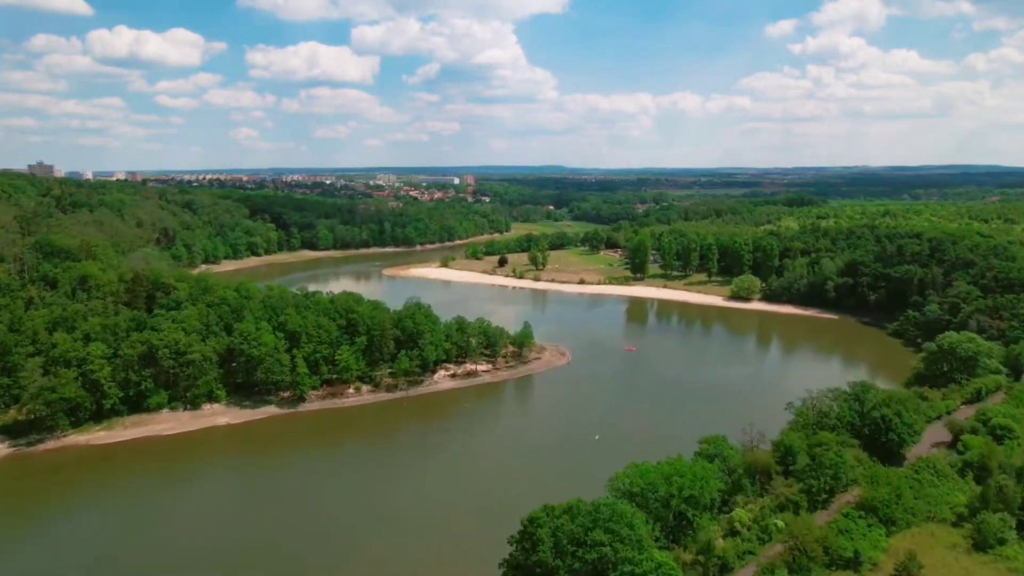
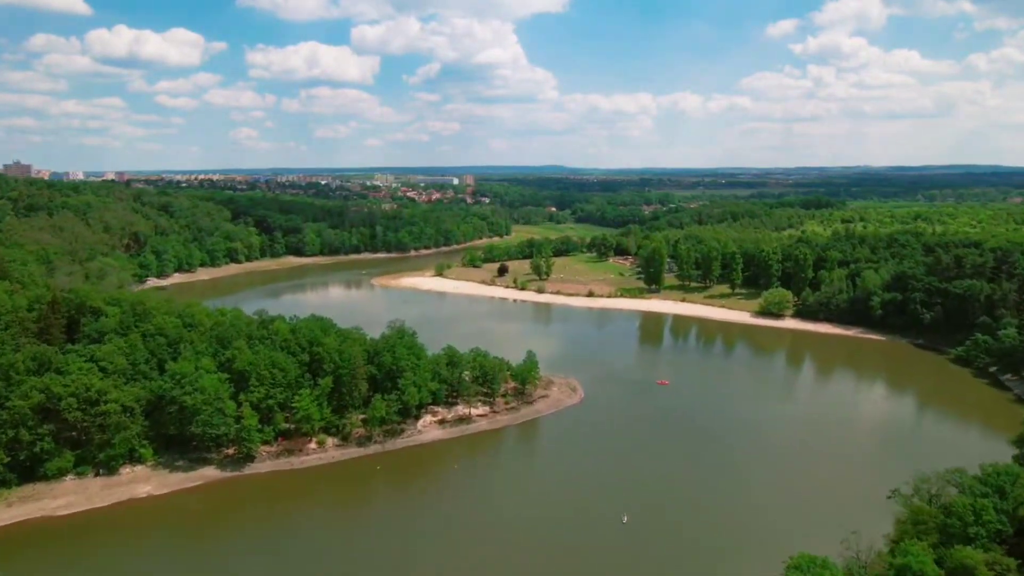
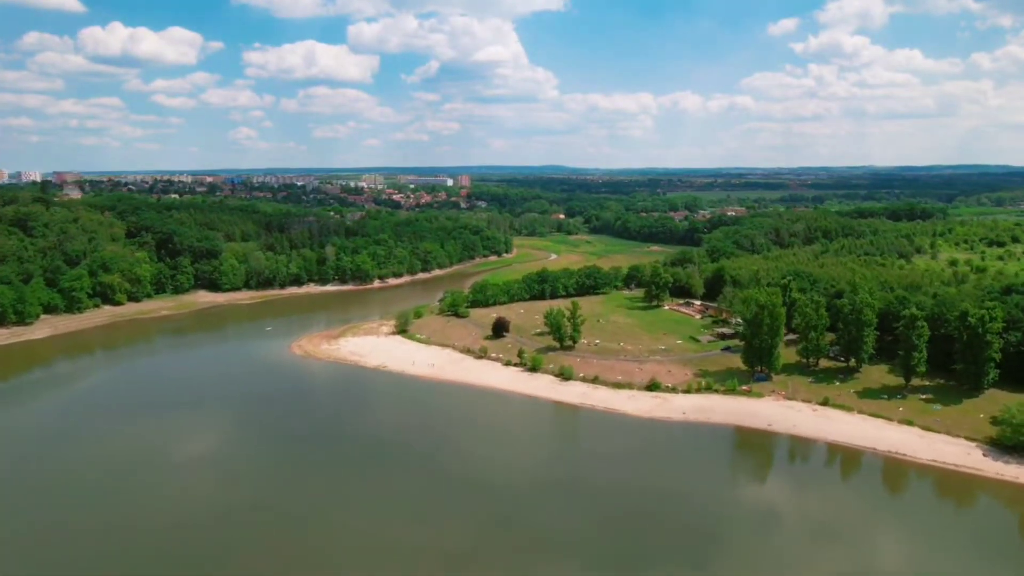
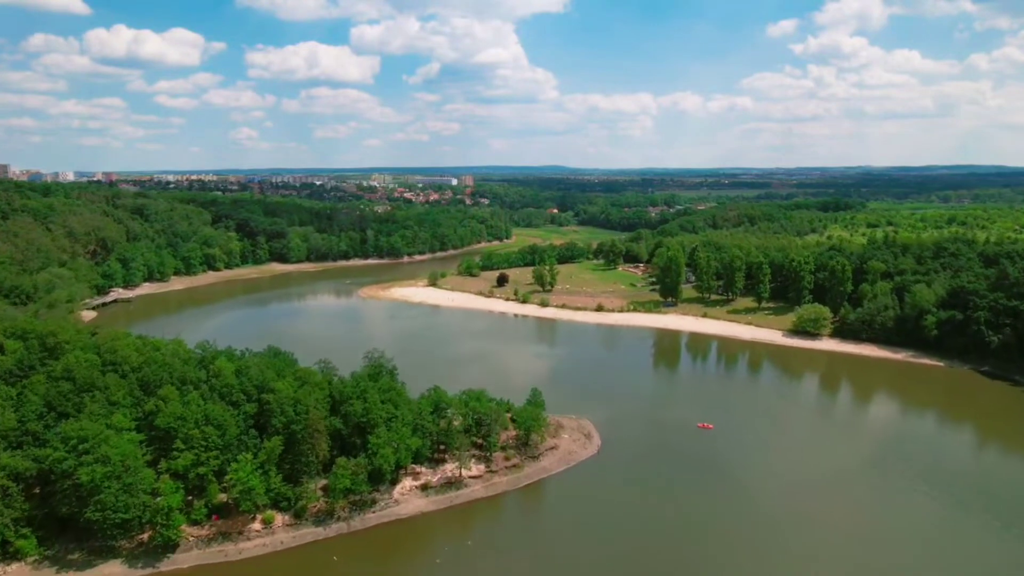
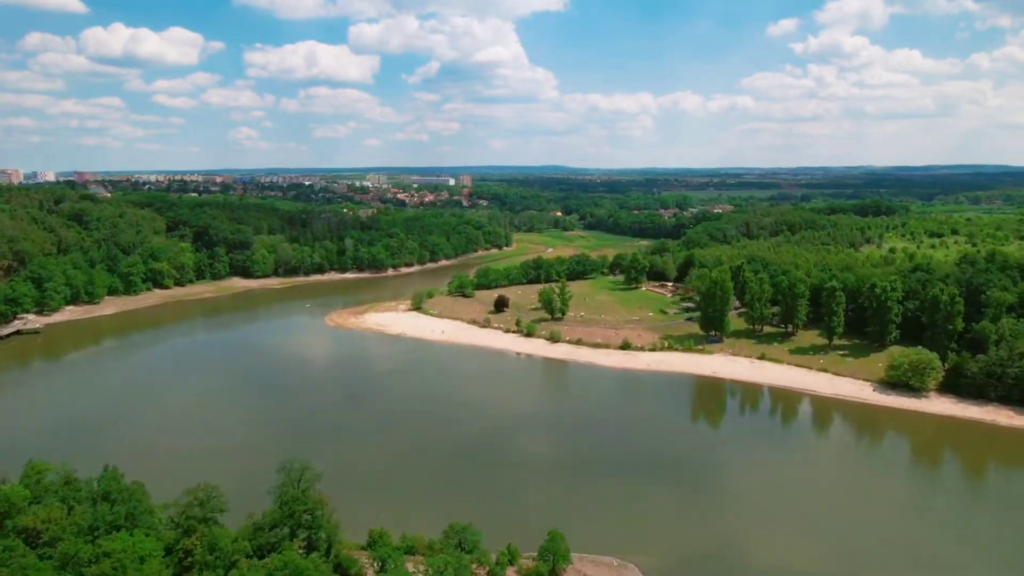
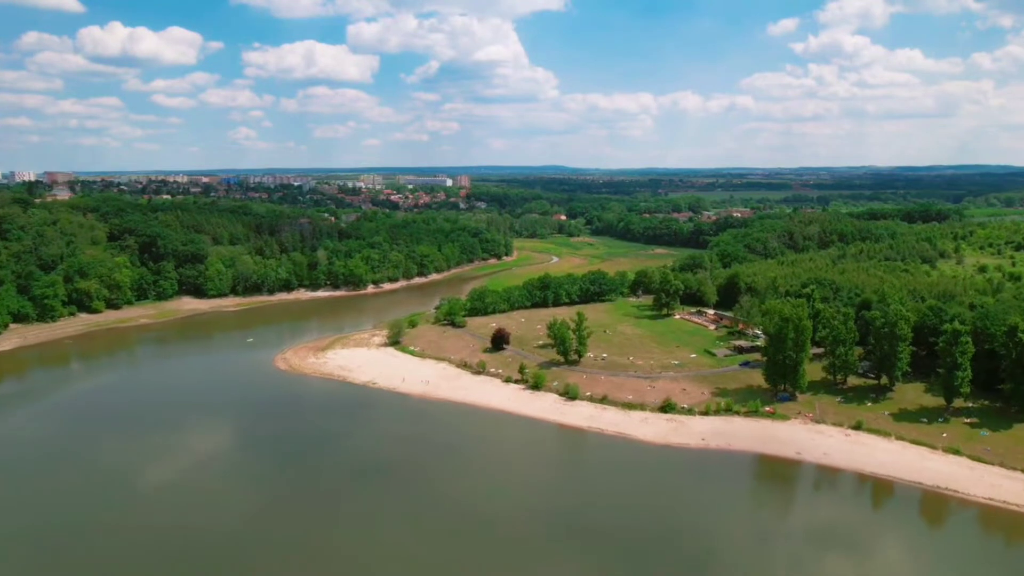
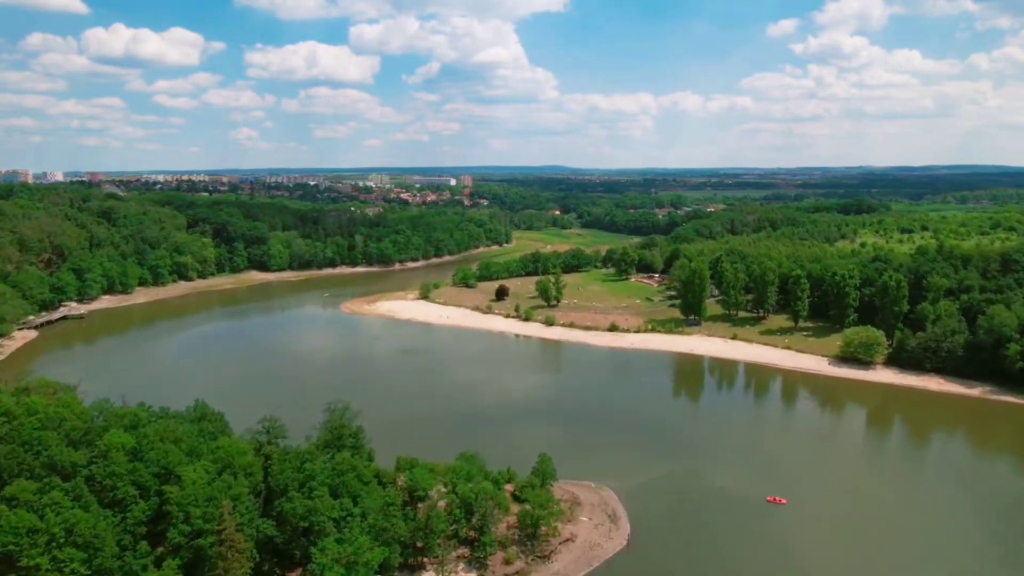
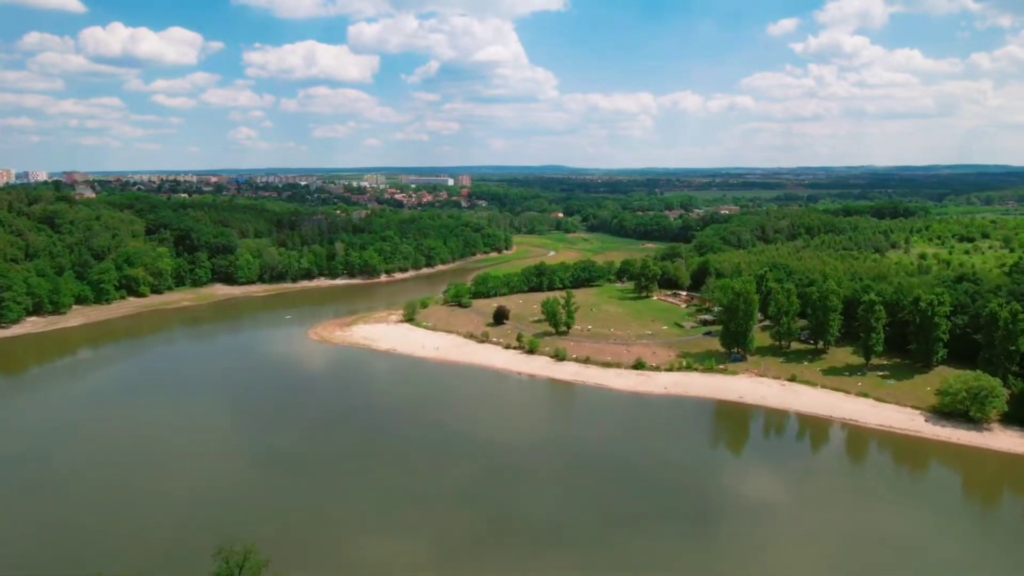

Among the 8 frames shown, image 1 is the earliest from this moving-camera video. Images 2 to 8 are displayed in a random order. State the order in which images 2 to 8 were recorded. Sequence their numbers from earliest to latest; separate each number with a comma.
2, 4, 7, 5, 8, 3, 6
